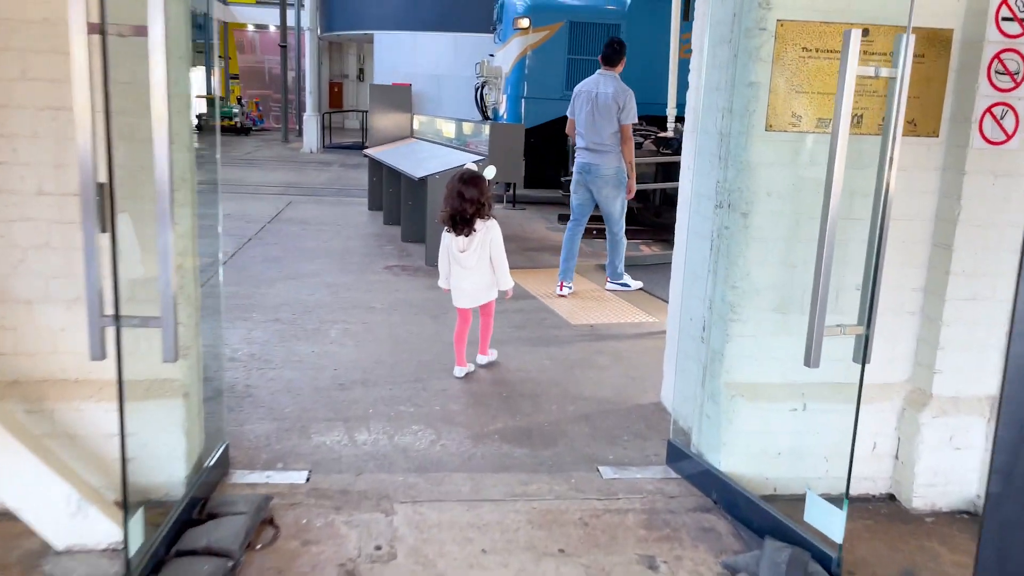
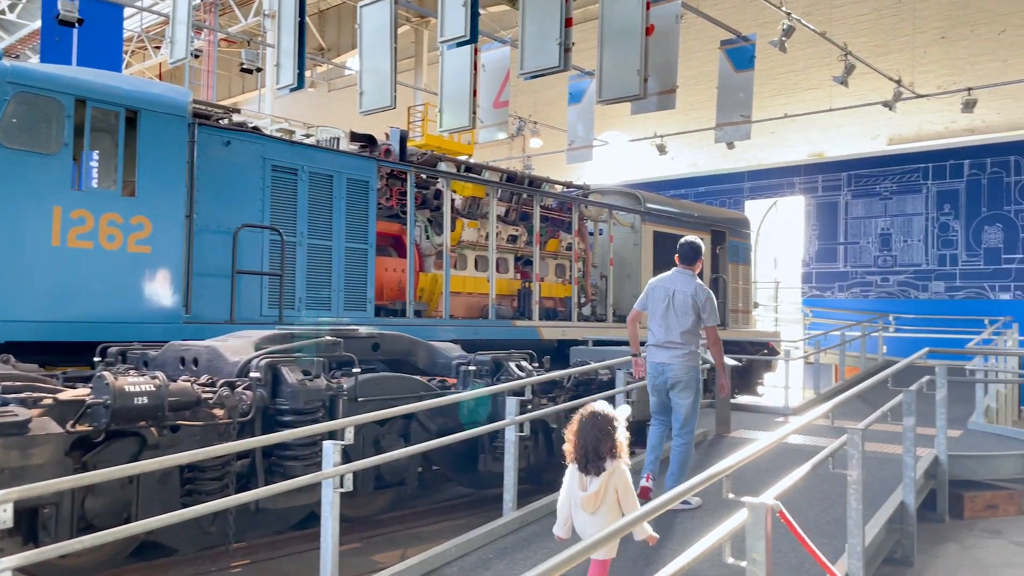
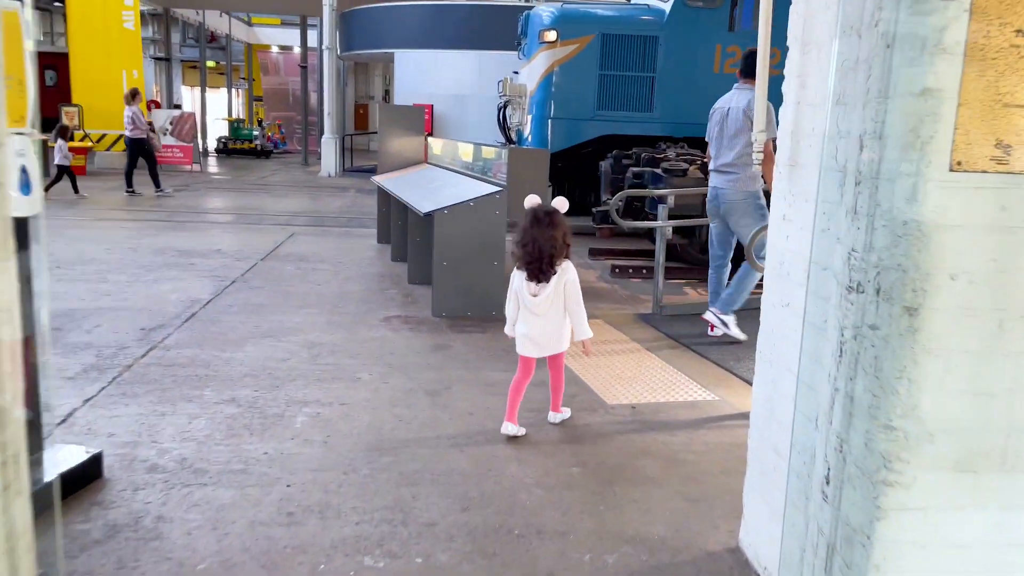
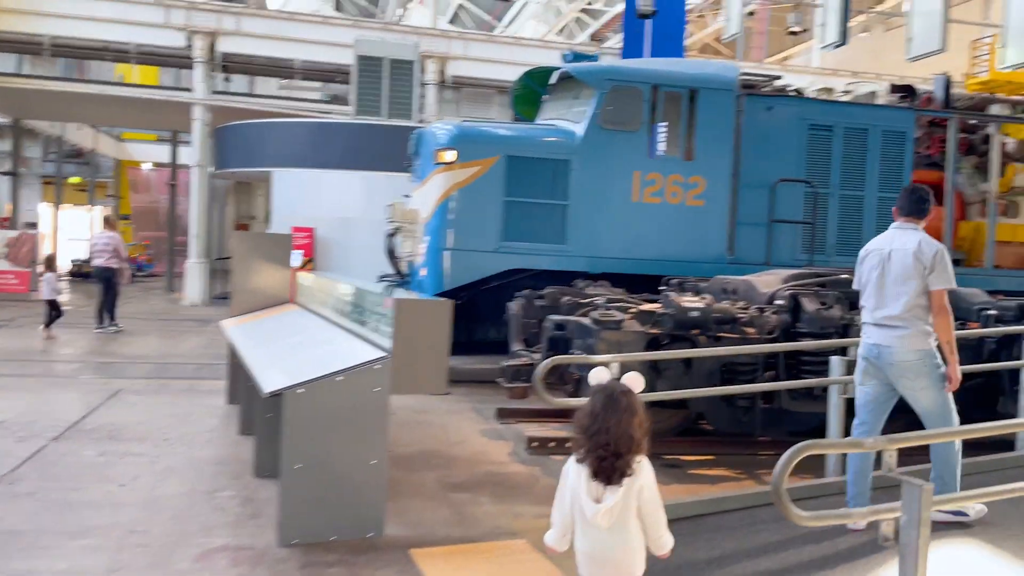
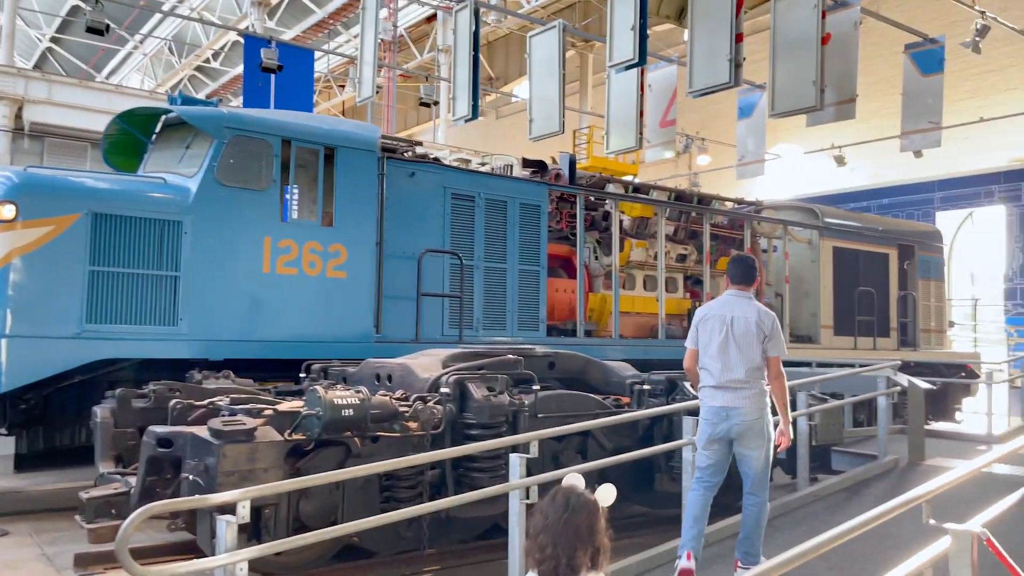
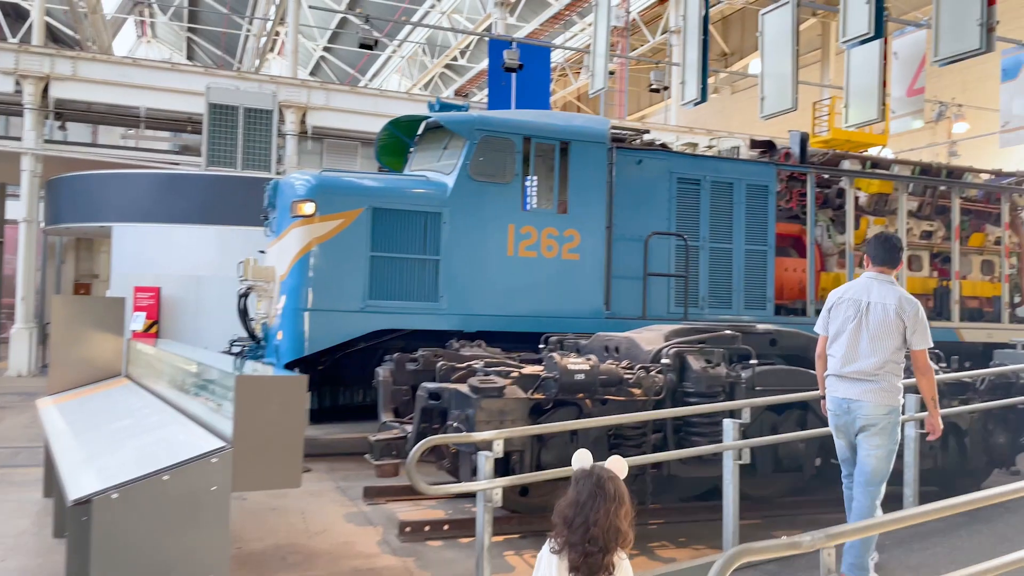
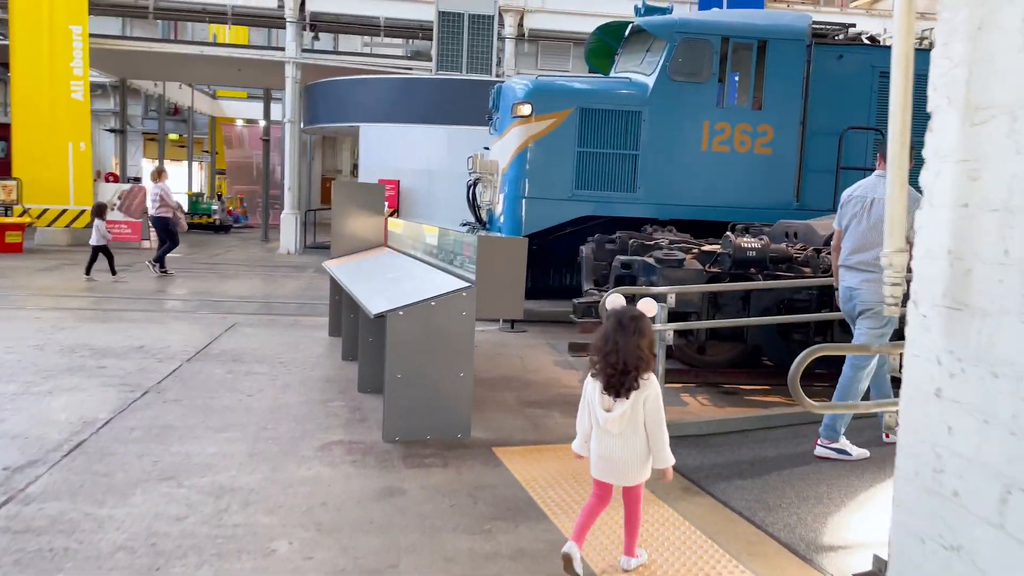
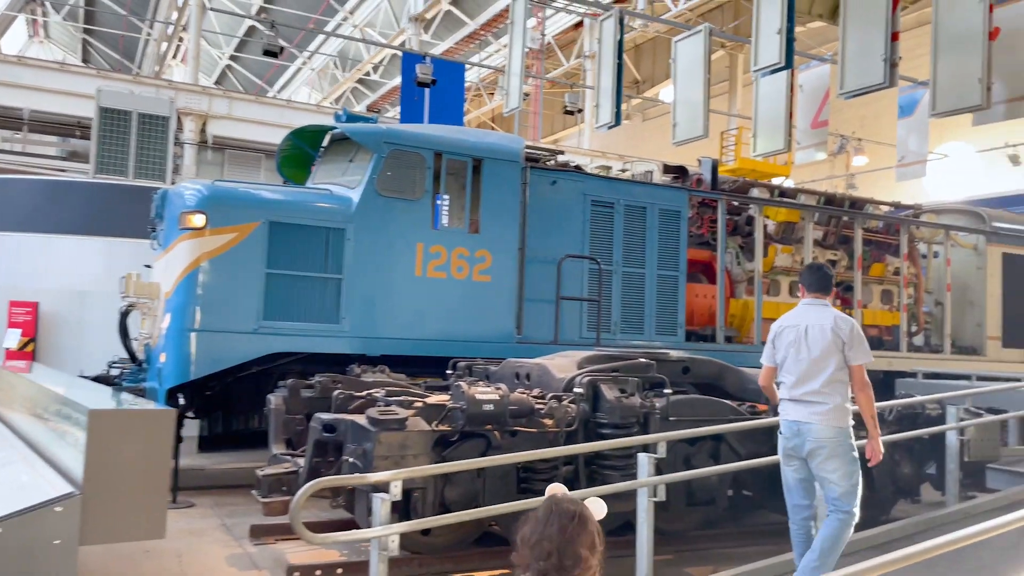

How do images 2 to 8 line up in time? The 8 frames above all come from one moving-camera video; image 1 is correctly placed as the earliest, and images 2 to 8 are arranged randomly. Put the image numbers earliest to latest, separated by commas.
3, 7, 4, 6, 8, 5, 2
